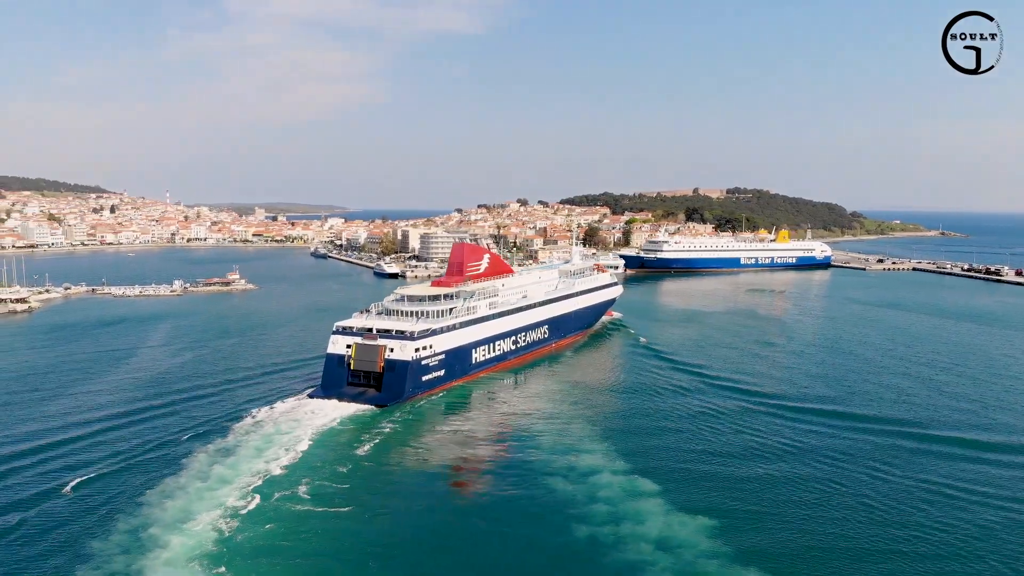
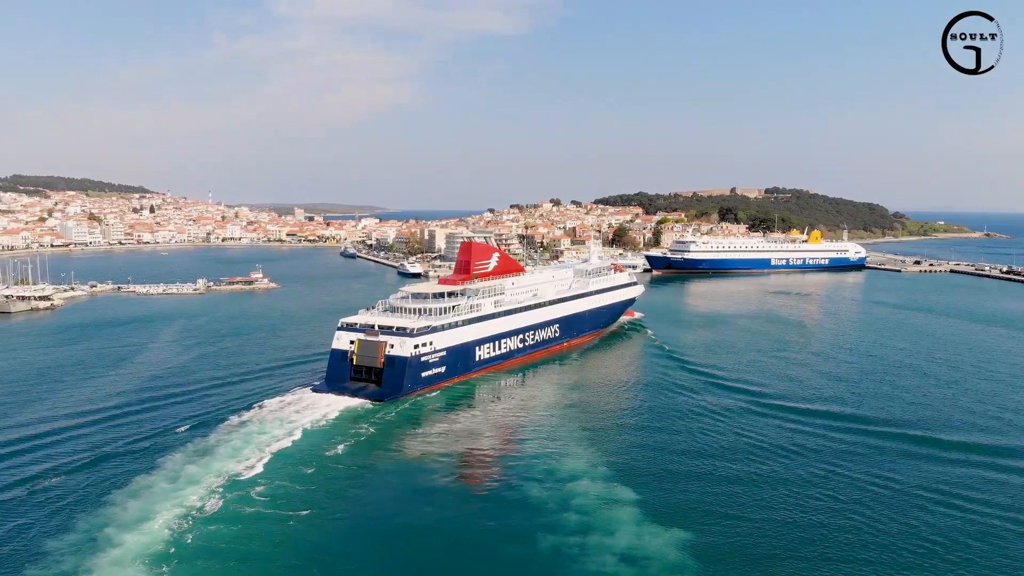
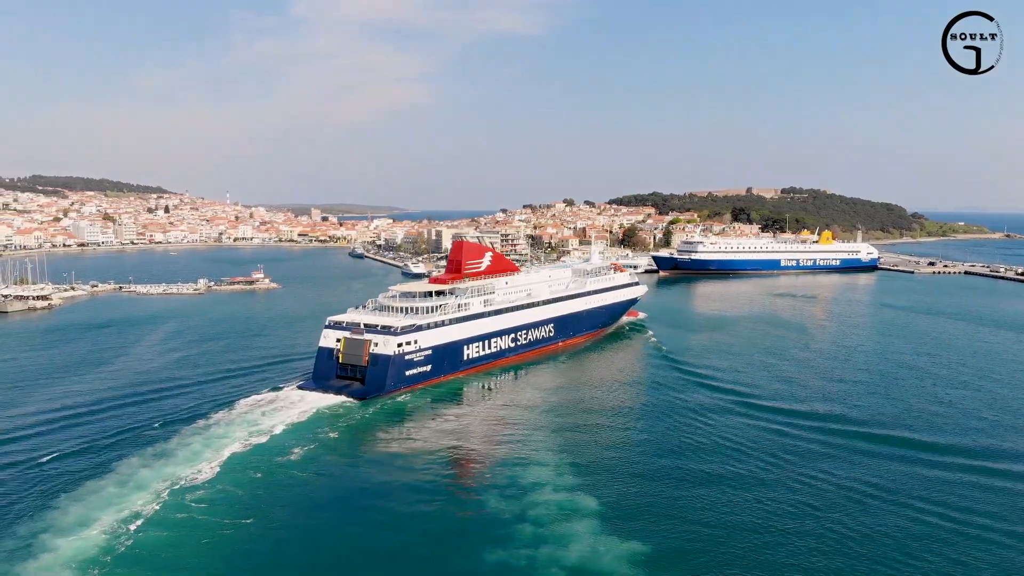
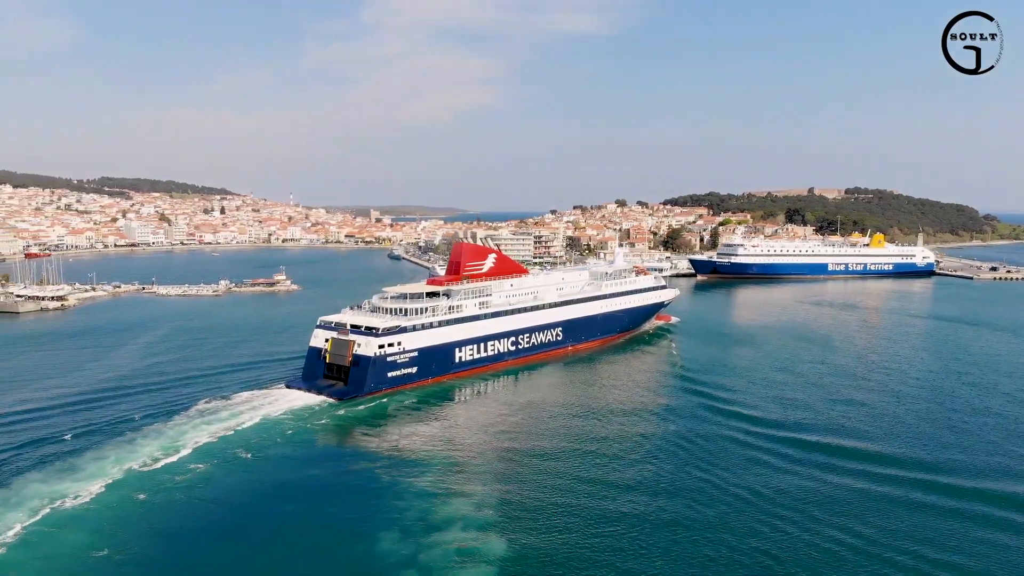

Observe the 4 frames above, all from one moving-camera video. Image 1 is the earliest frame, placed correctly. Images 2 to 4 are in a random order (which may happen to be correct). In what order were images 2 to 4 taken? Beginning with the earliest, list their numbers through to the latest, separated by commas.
2, 3, 4
